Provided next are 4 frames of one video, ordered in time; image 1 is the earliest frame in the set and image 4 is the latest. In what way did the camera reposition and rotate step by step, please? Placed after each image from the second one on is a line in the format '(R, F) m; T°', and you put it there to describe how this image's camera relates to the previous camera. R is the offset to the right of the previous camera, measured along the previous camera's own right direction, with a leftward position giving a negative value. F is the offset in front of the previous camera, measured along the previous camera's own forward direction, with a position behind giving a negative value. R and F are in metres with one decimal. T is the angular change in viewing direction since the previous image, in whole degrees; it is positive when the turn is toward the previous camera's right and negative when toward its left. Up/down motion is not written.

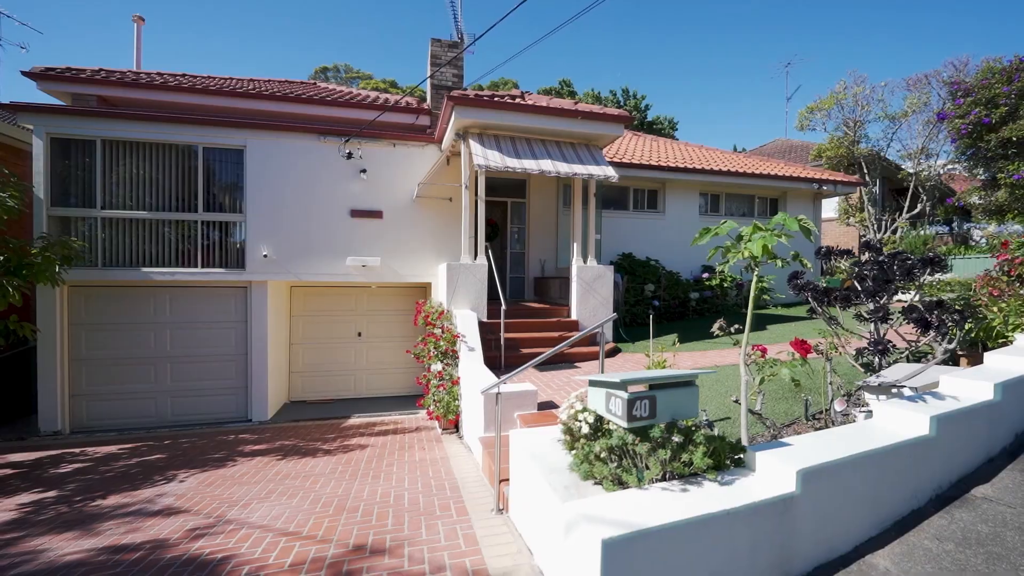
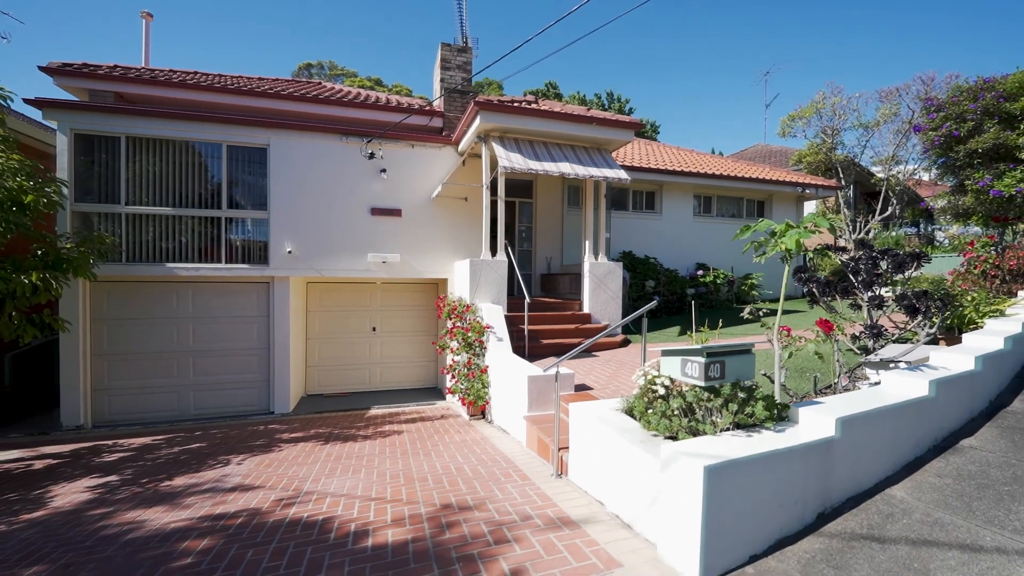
(-0.8, -0.5) m; +3°
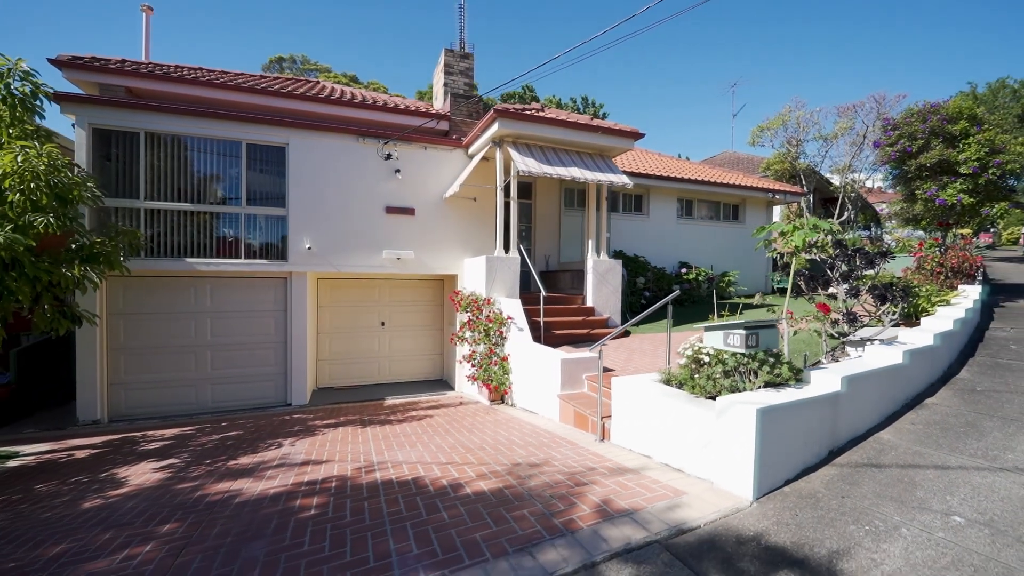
(-0.9, -0.6) m; +4°
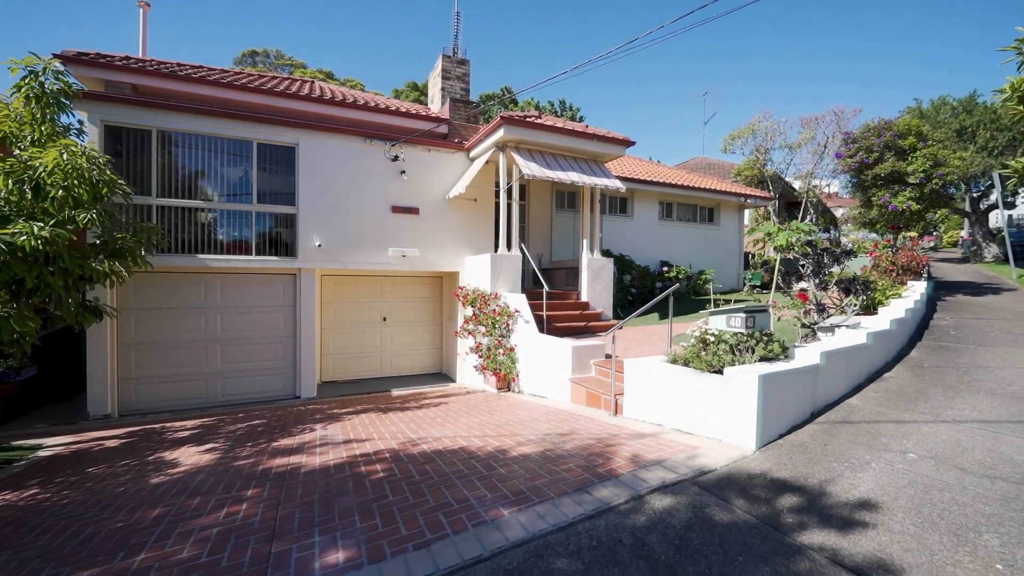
(-0.7, -0.6) m; +4°
